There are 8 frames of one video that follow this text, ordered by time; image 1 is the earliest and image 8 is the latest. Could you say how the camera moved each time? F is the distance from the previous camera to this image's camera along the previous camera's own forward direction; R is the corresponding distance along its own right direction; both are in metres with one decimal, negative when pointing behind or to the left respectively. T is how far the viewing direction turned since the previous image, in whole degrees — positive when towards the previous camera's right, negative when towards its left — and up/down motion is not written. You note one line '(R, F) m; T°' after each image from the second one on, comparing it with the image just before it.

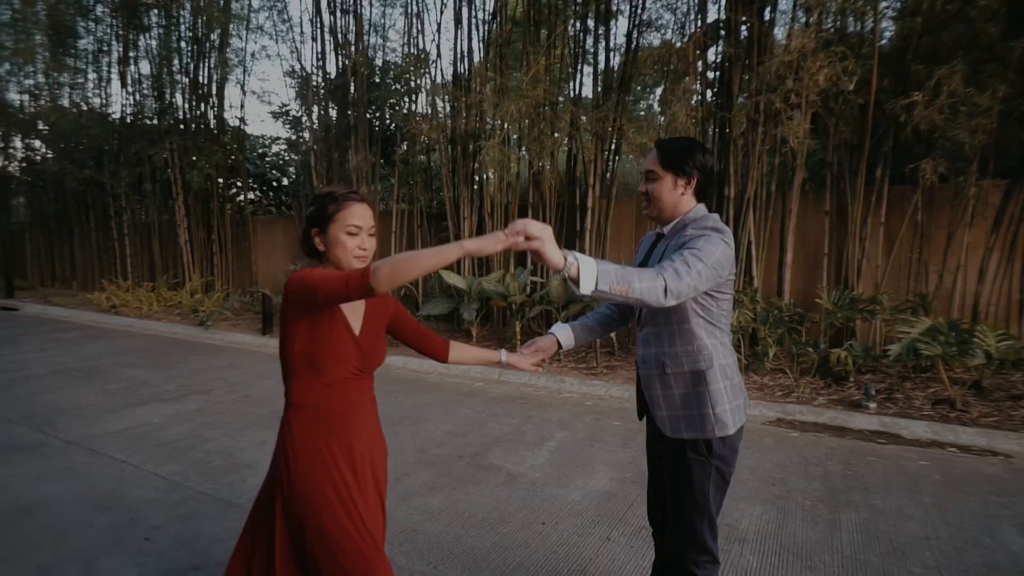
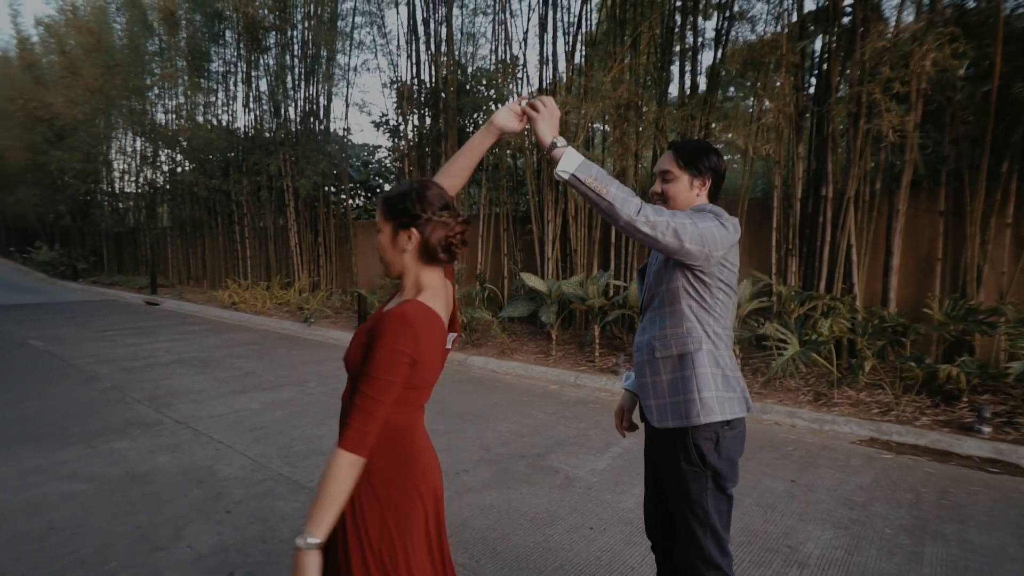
(+0.3, 0.0) m; -11°
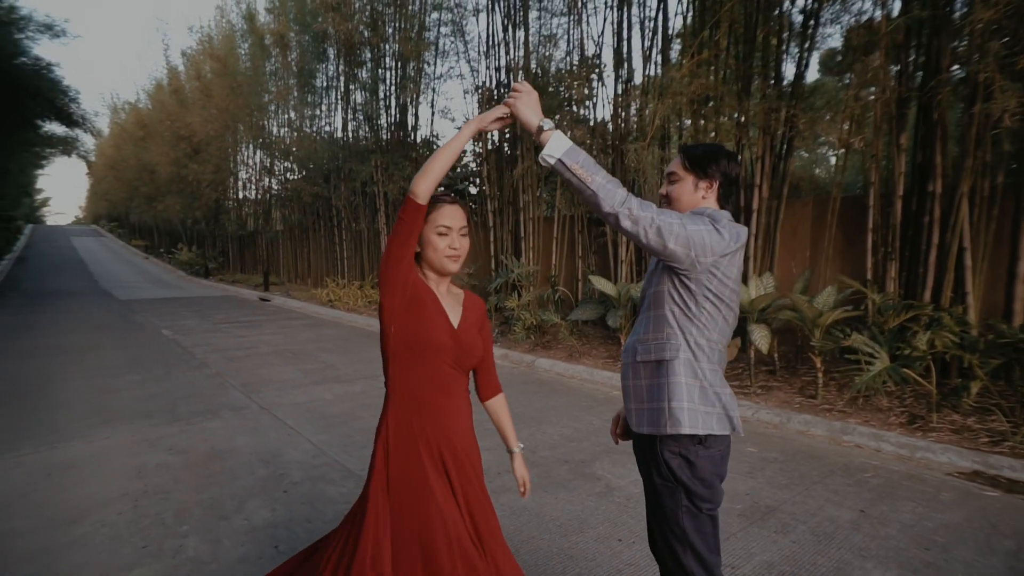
(+0.5, +0.1) m; -11°
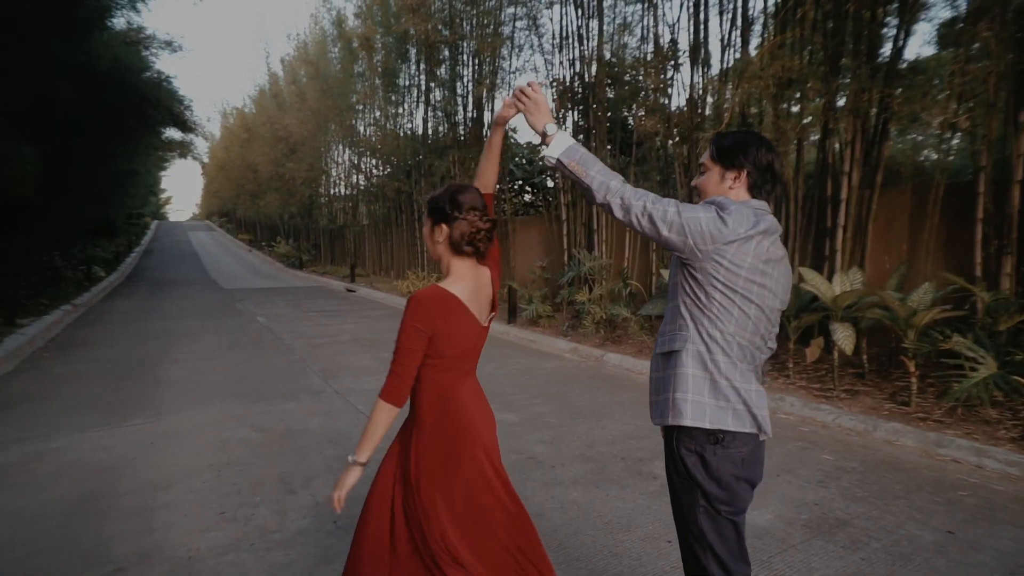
(+0.2, 0.0) m; -9°
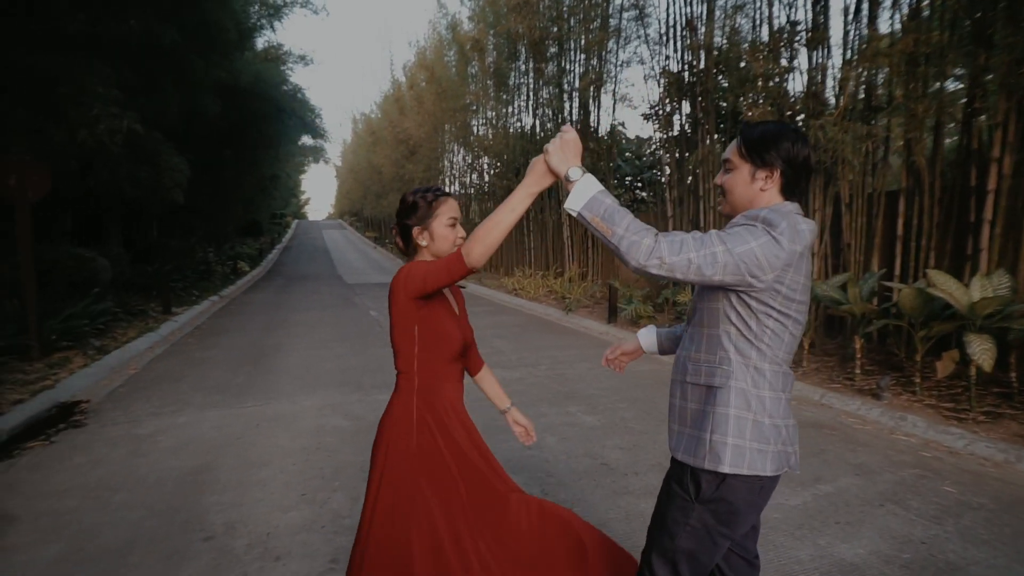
(+0.3, +0.1) m; -12°
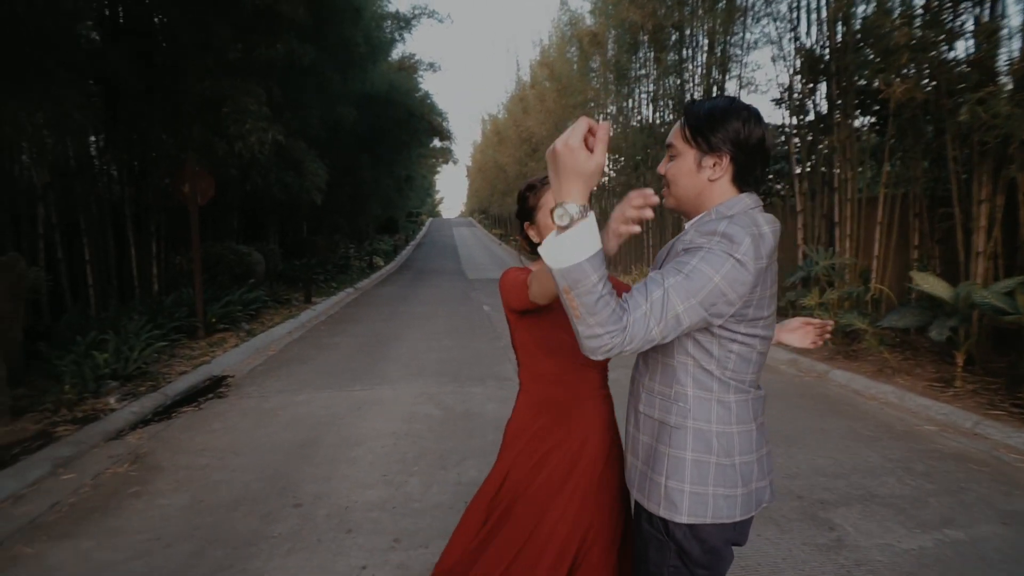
(+0.4, +0.1) m; -14°
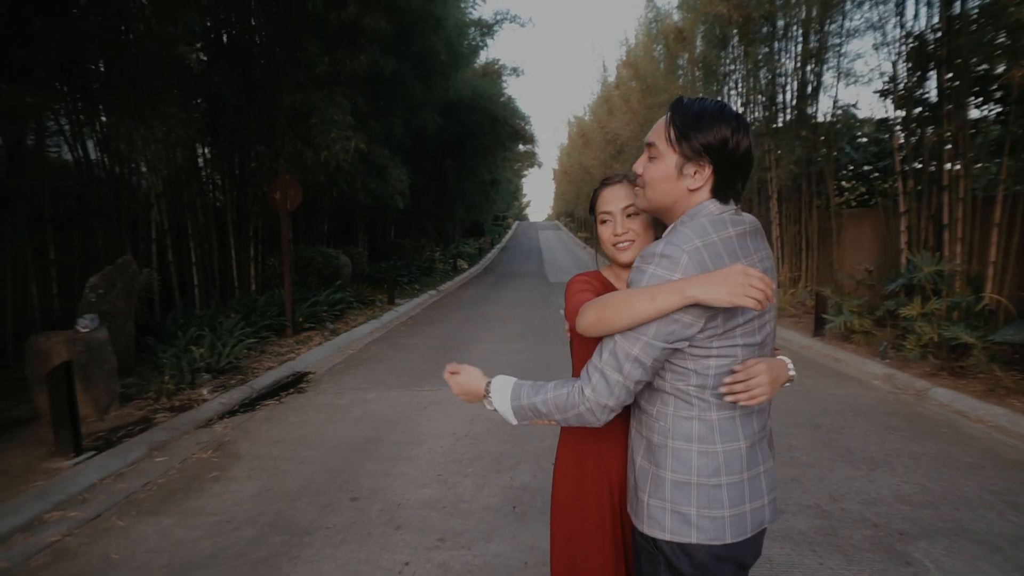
(+0.3, 0.0) m; -9°
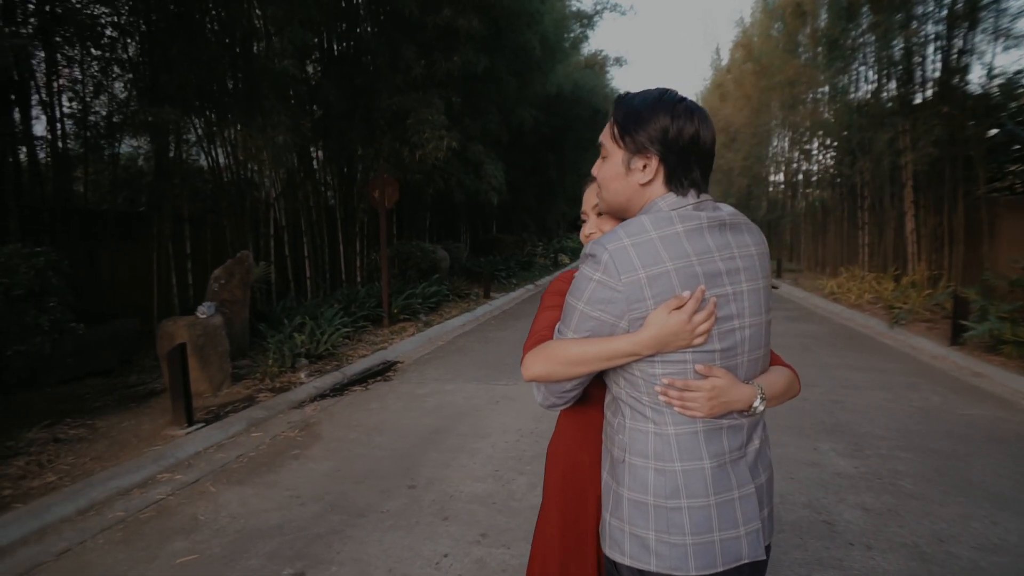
(+0.4, +0.1) m; -12°
